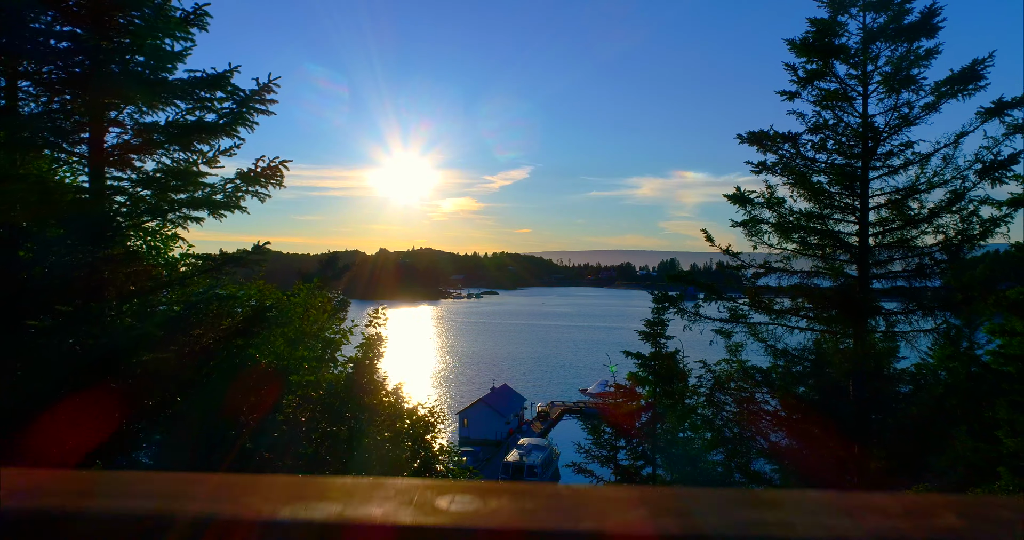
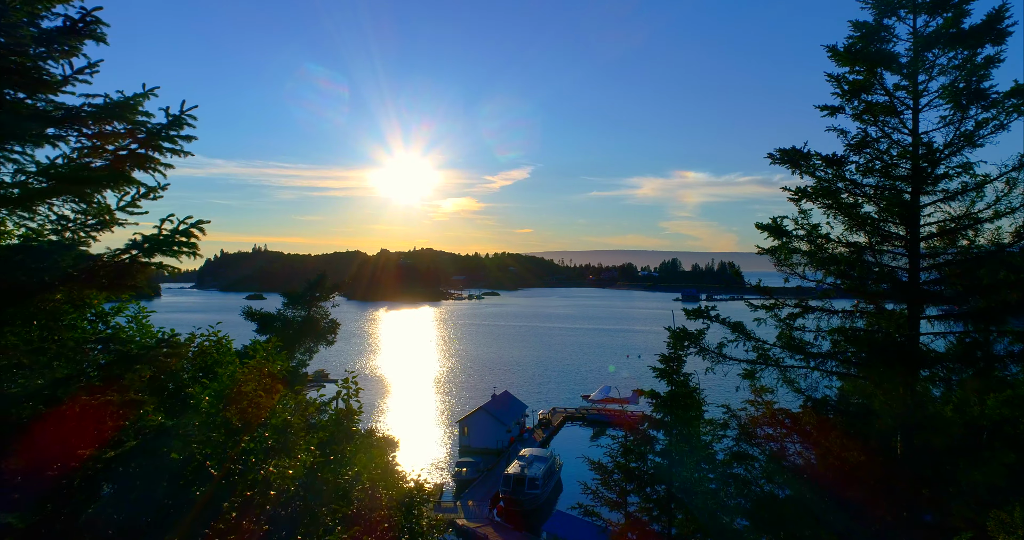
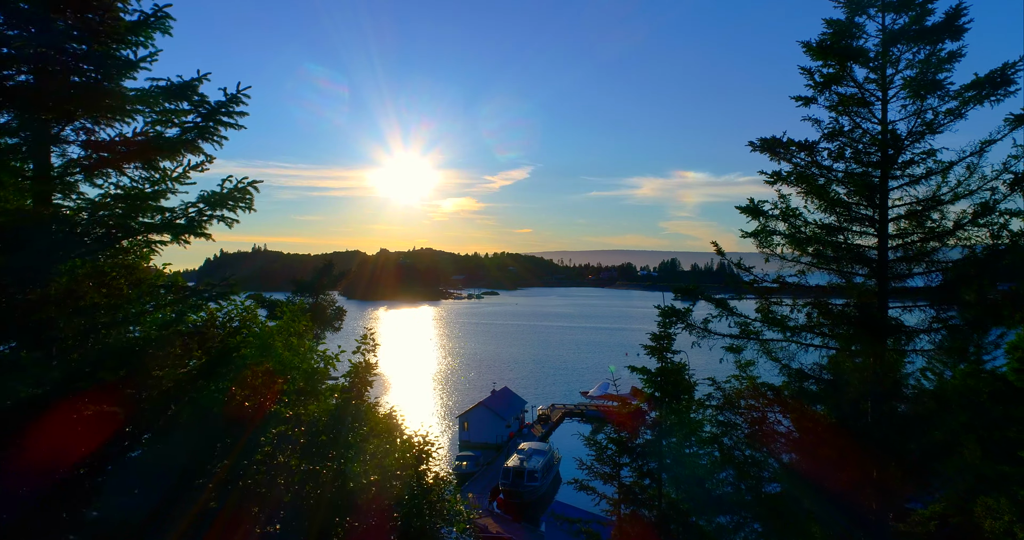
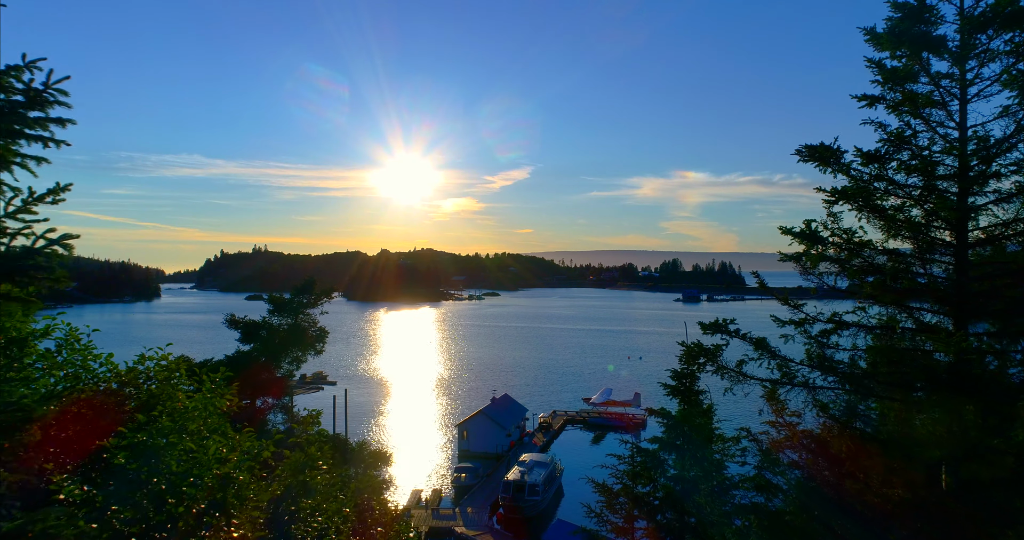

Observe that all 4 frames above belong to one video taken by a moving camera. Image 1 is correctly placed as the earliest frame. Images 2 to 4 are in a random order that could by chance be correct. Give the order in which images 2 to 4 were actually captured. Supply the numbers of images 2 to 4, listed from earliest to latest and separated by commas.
3, 2, 4
